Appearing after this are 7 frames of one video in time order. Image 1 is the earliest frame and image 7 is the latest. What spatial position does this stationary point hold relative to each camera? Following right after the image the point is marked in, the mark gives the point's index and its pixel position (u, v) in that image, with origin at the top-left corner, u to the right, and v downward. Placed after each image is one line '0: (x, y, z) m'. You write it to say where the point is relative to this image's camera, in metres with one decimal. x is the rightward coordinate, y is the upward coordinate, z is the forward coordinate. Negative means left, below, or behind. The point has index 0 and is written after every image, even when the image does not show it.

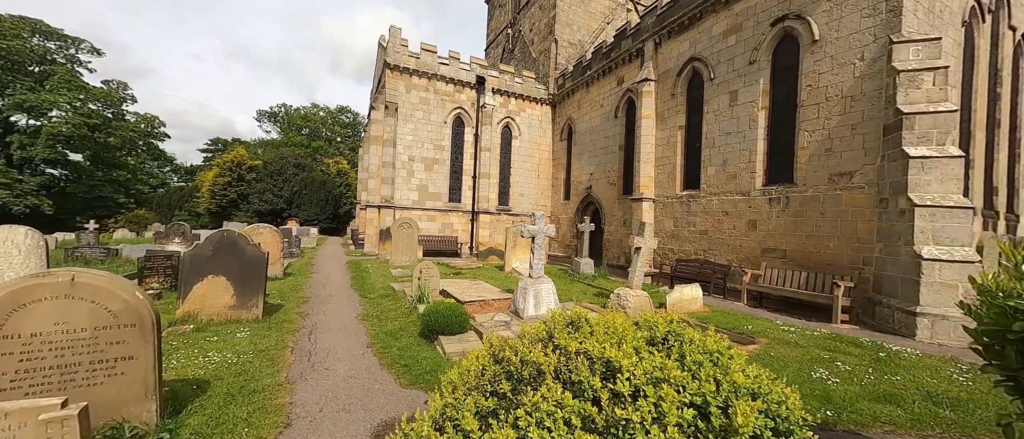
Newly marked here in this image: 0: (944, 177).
0: (+7.9, +0.8, +6.4) m
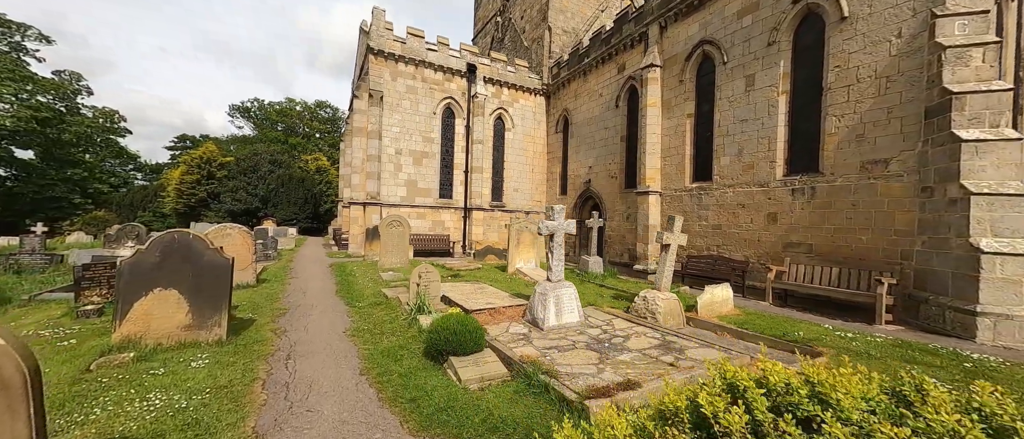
0: (+8.1, +0.9, +5.9) m
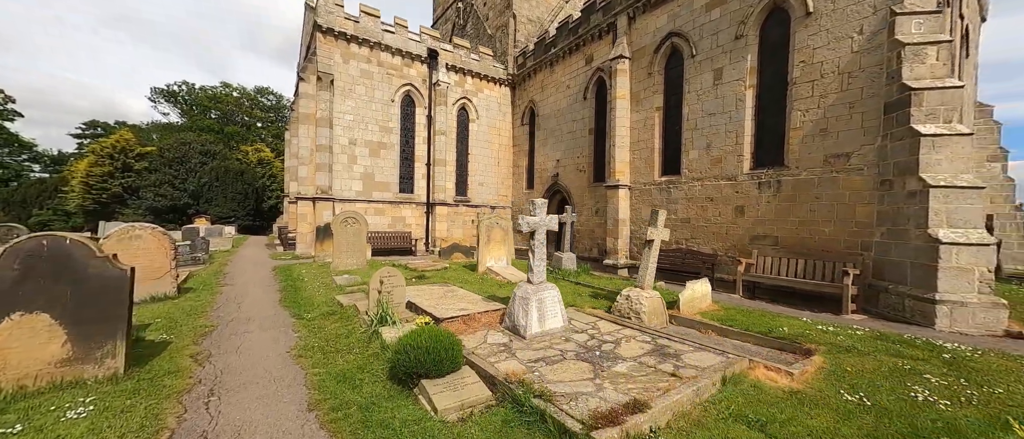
0: (+7.7, +1.1, +6.1) m
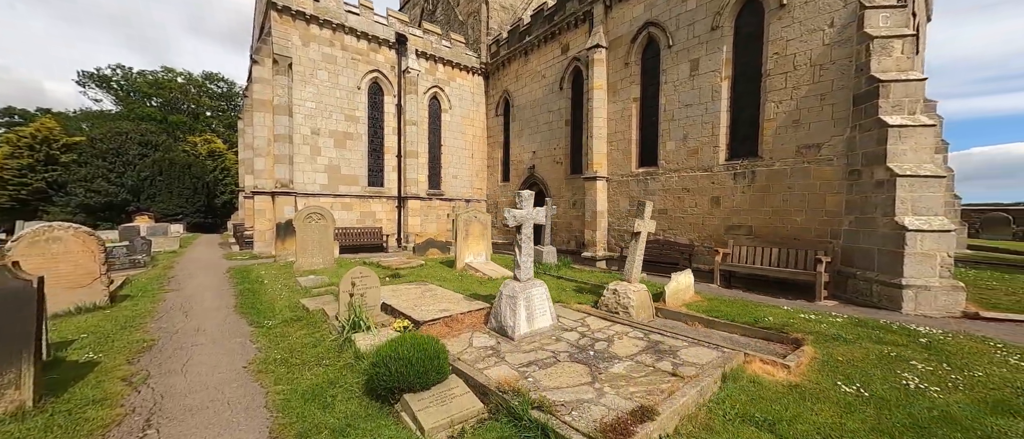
0: (+7.3, +1.3, +6.4) m
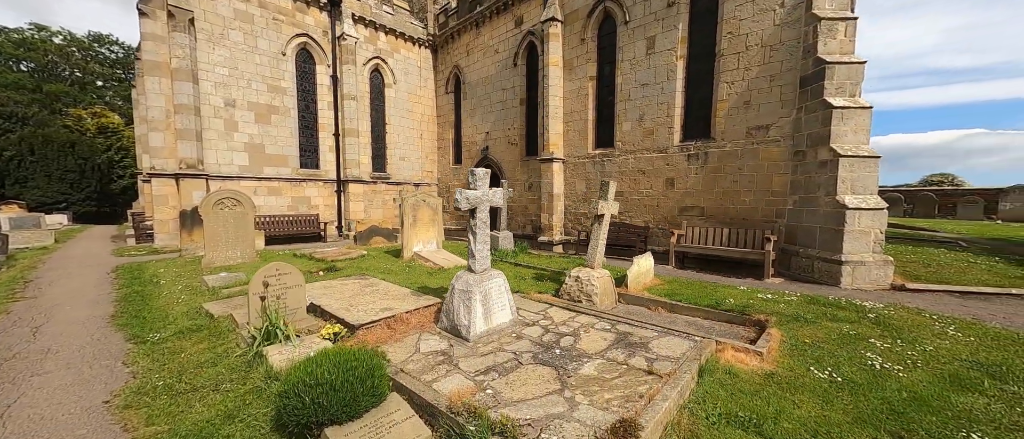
0: (+6.5, +1.7, +6.6) m
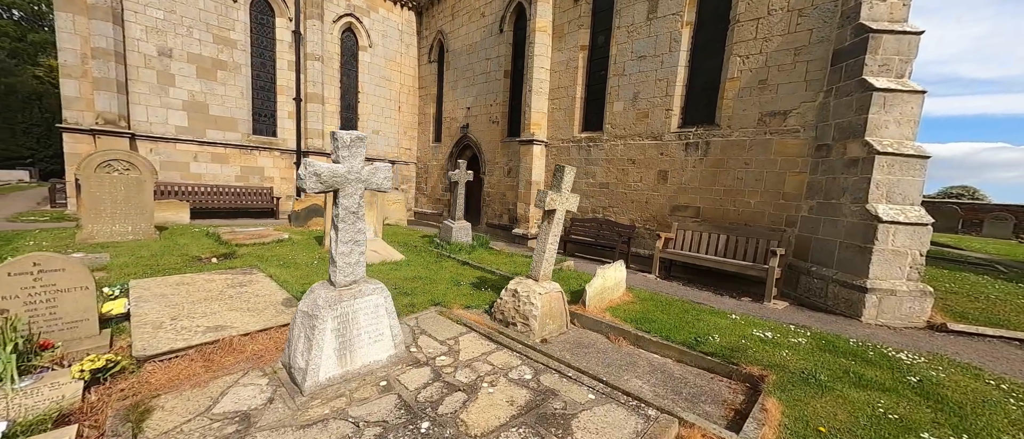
0: (+5.7, +1.5, +5.1) m
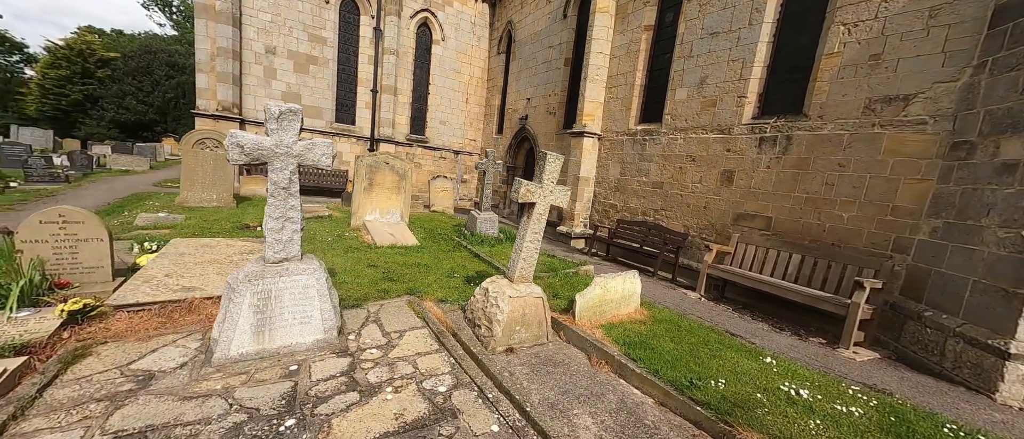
0: (+5.6, +1.1, +3.3) m
